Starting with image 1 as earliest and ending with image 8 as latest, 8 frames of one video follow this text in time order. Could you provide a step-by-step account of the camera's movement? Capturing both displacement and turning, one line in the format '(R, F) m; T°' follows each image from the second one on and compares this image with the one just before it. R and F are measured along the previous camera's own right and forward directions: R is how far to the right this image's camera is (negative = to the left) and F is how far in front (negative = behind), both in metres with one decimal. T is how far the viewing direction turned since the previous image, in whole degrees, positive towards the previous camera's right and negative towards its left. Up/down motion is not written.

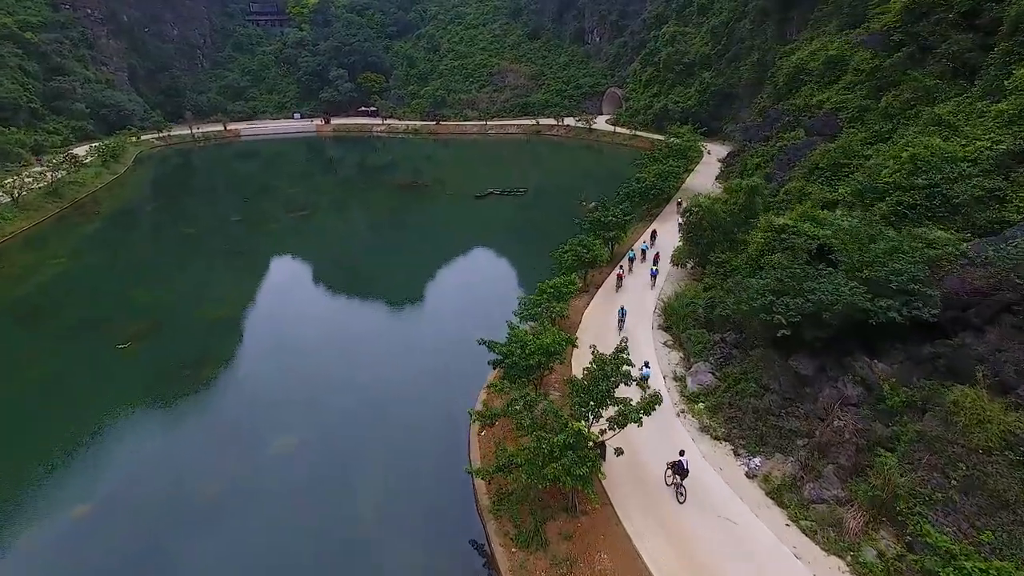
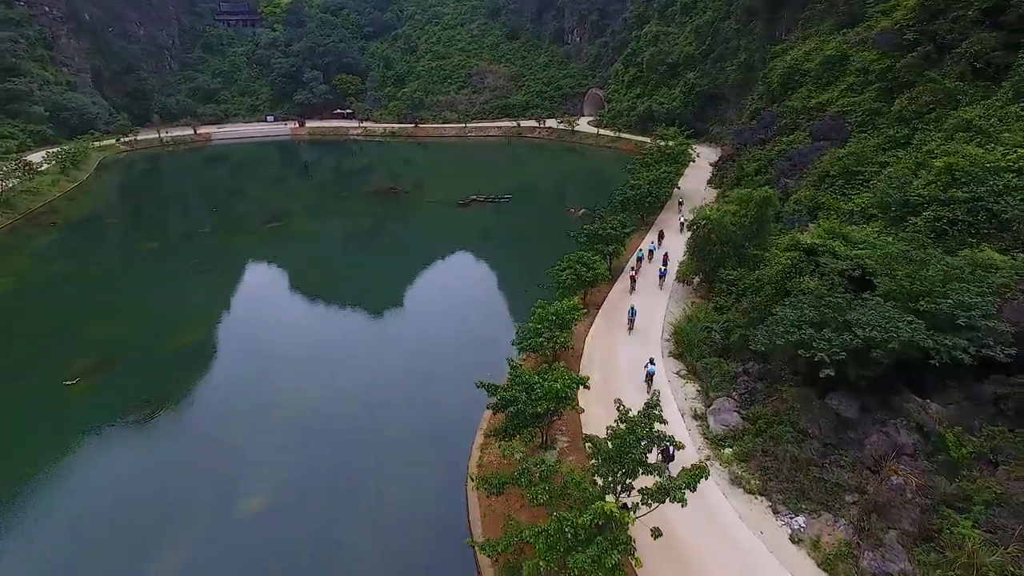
(-0.5, +2.0) m; +2°
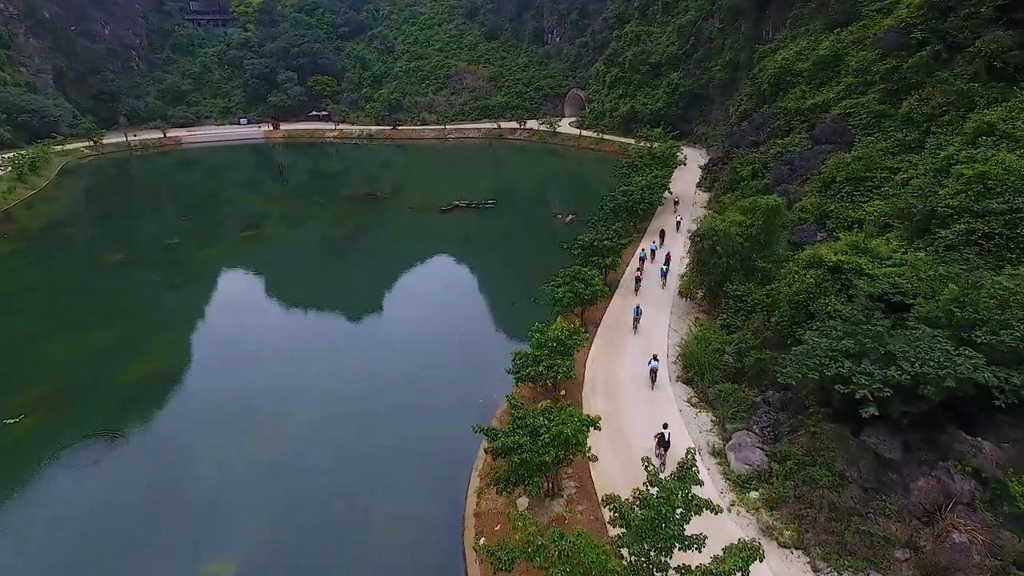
(-0.4, +1.6) m; +2°
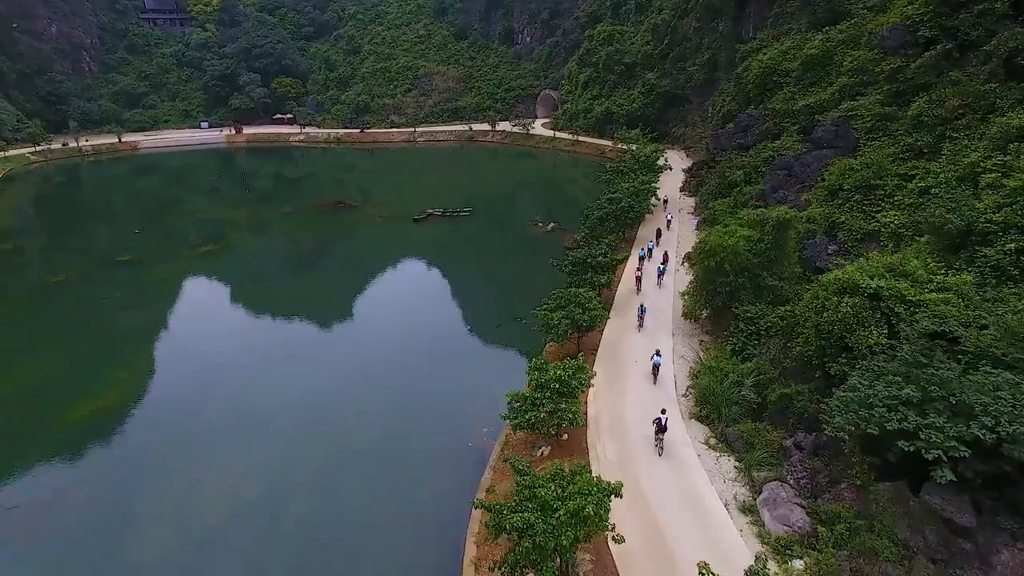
(-0.5, +2.0) m; +2°
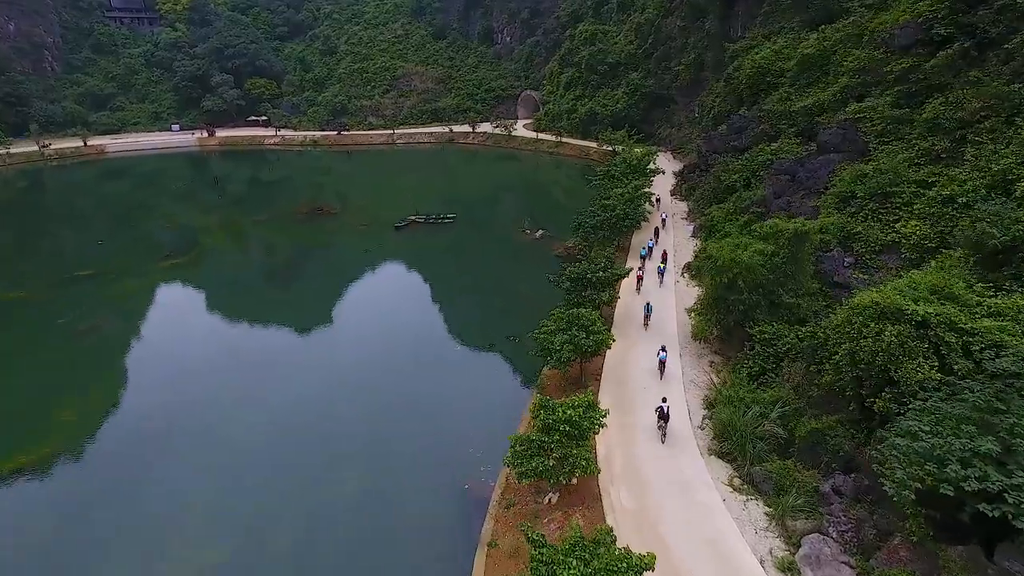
(-0.4, +1.6) m; +2°
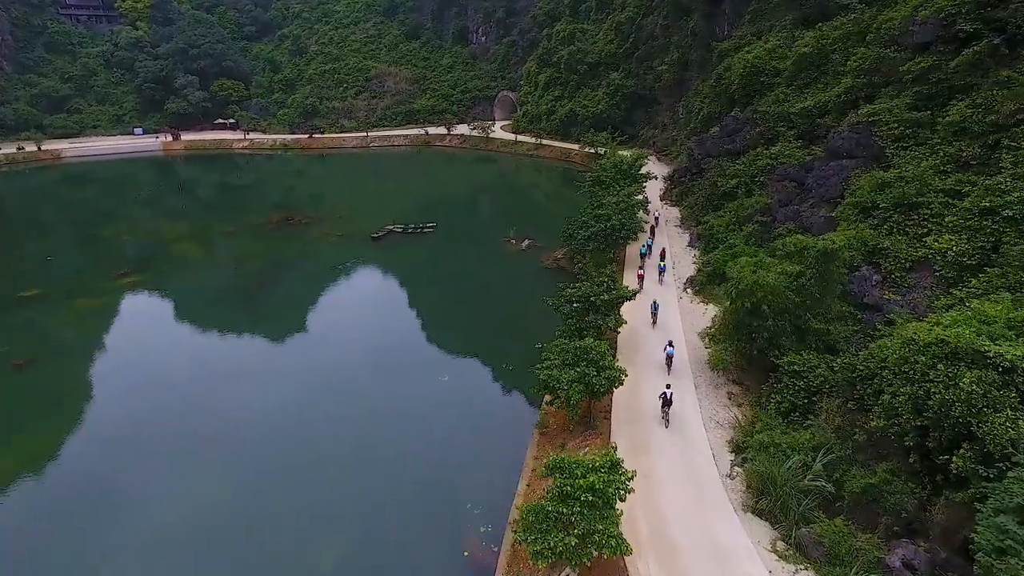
(-0.5, +2.0) m; +2°
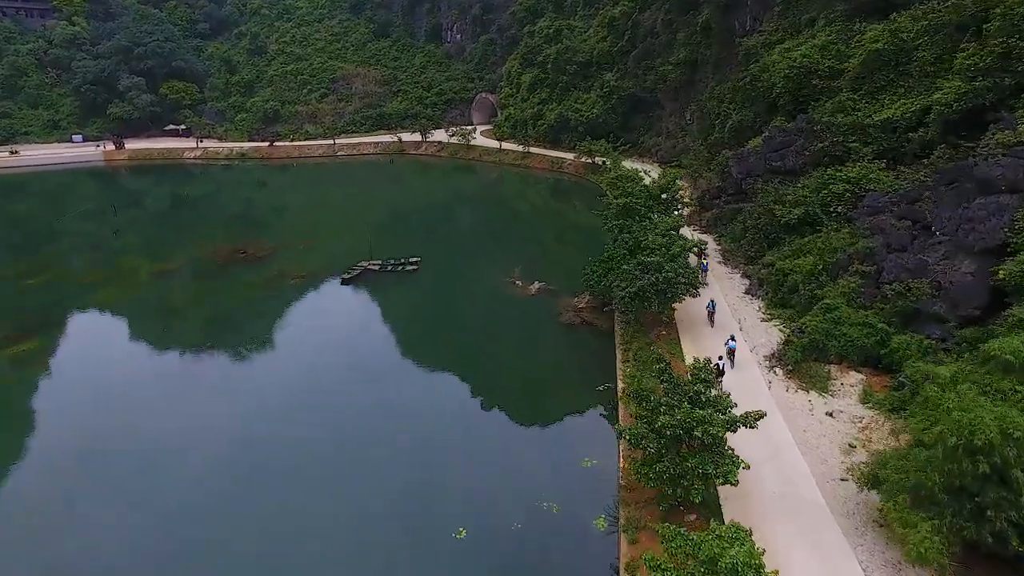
(-1.4, +6.5) m; +2°
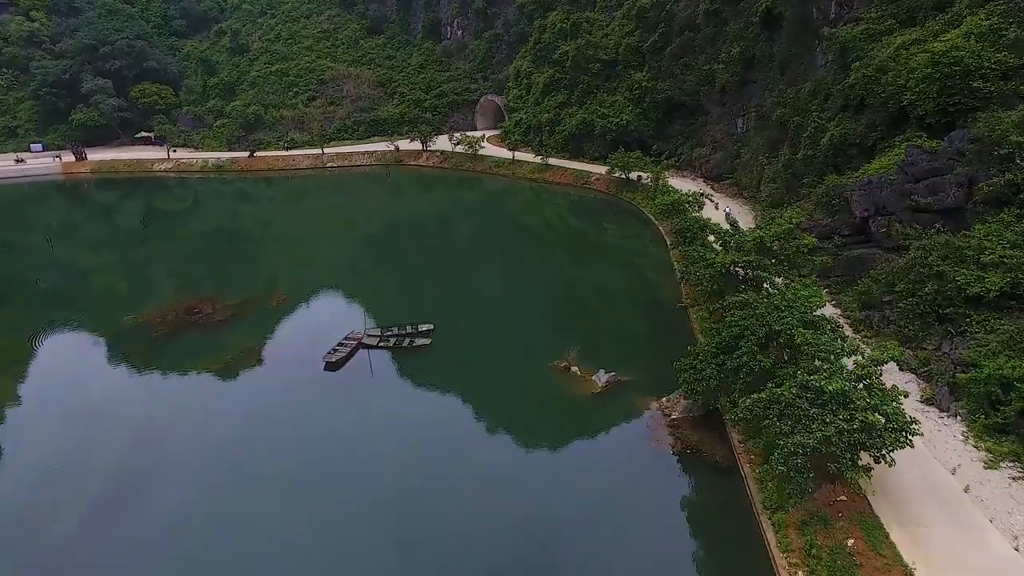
(-1.6, +8.0) m; 0°
